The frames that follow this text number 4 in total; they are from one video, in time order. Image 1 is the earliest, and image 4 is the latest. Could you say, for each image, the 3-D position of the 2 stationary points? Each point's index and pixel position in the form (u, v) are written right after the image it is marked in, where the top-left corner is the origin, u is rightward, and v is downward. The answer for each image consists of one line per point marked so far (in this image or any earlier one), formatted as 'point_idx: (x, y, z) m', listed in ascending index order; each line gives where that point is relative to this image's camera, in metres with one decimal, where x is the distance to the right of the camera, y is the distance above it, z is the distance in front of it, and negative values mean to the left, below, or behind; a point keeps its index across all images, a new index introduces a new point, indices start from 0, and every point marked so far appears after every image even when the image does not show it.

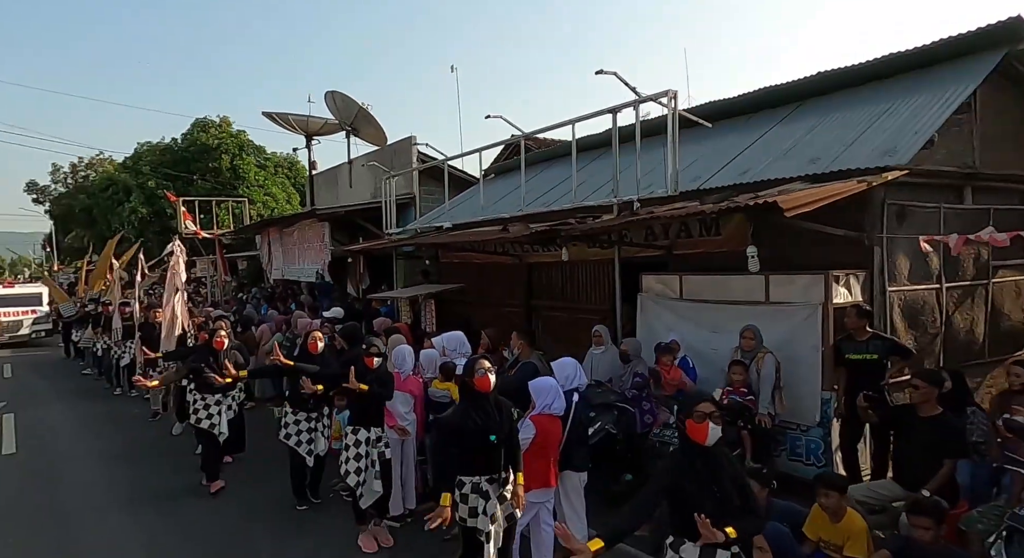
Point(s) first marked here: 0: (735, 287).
0: (+2.2, -0.1, +6.3) m
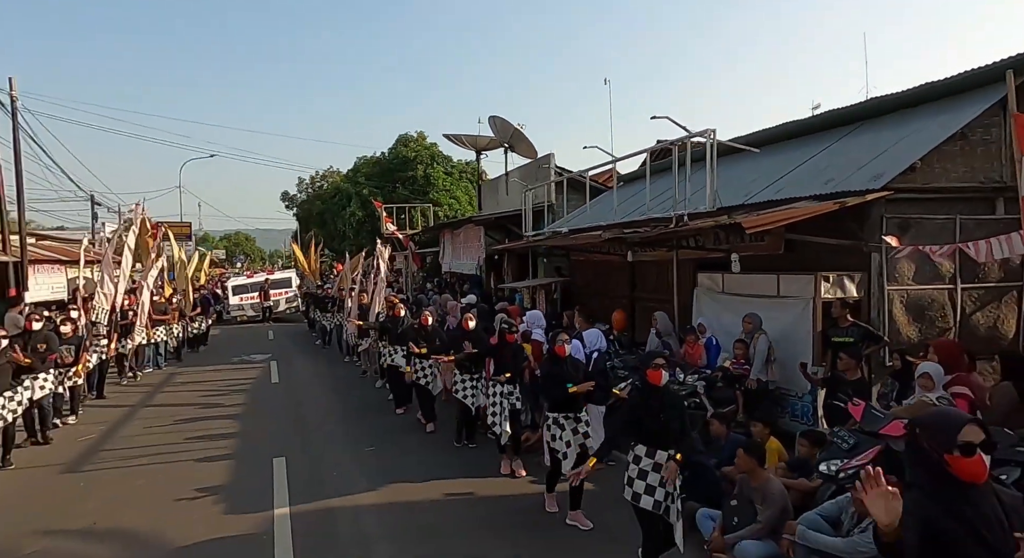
0: (+3.0, -0.1, +8.0) m
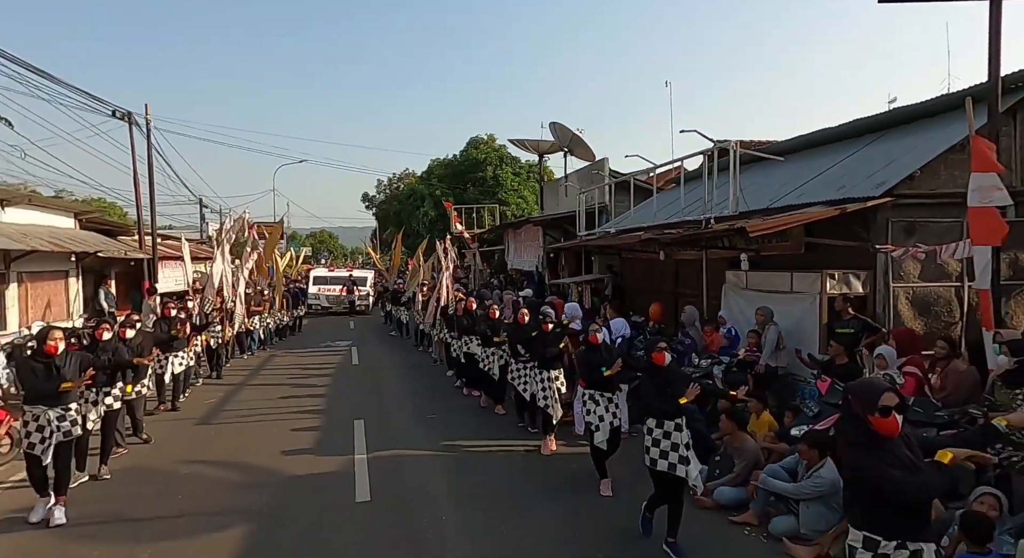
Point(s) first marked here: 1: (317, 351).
0: (+3.6, 0.0, +8.9) m
1: (-5.6, -2.1, +18.8) m
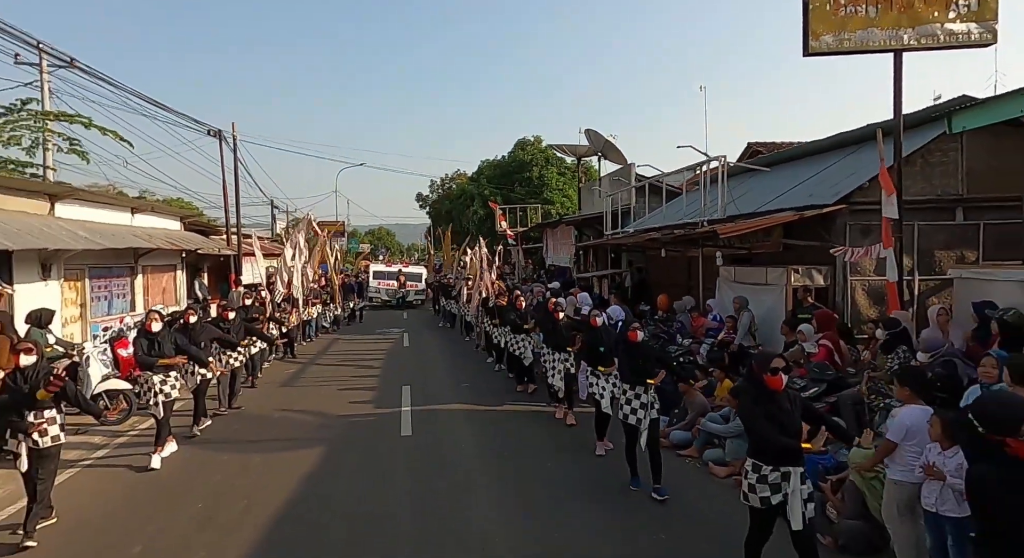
0: (+3.9, +0.1, +10.5) m
1: (-4.4, -1.9, +21.1) m
